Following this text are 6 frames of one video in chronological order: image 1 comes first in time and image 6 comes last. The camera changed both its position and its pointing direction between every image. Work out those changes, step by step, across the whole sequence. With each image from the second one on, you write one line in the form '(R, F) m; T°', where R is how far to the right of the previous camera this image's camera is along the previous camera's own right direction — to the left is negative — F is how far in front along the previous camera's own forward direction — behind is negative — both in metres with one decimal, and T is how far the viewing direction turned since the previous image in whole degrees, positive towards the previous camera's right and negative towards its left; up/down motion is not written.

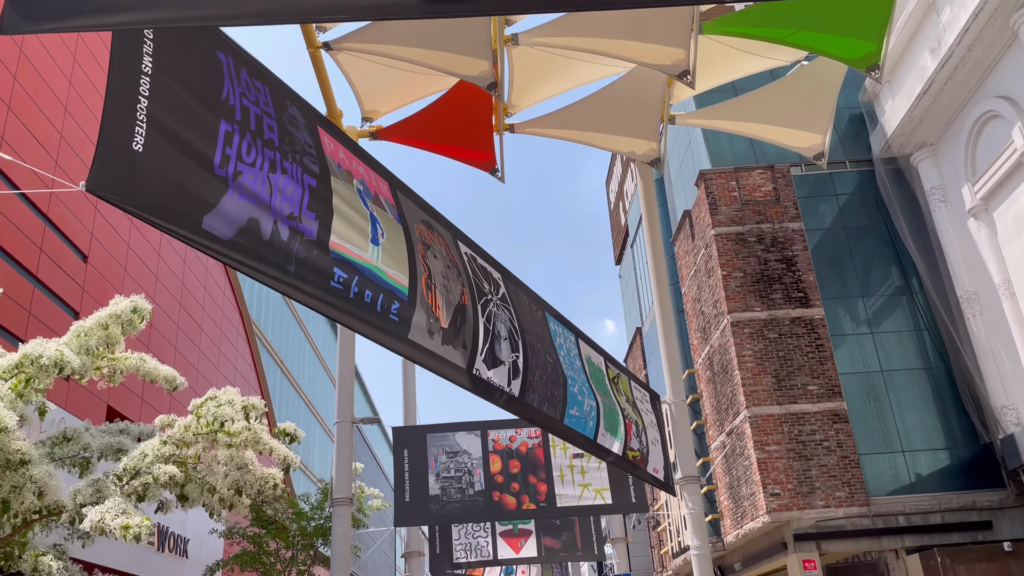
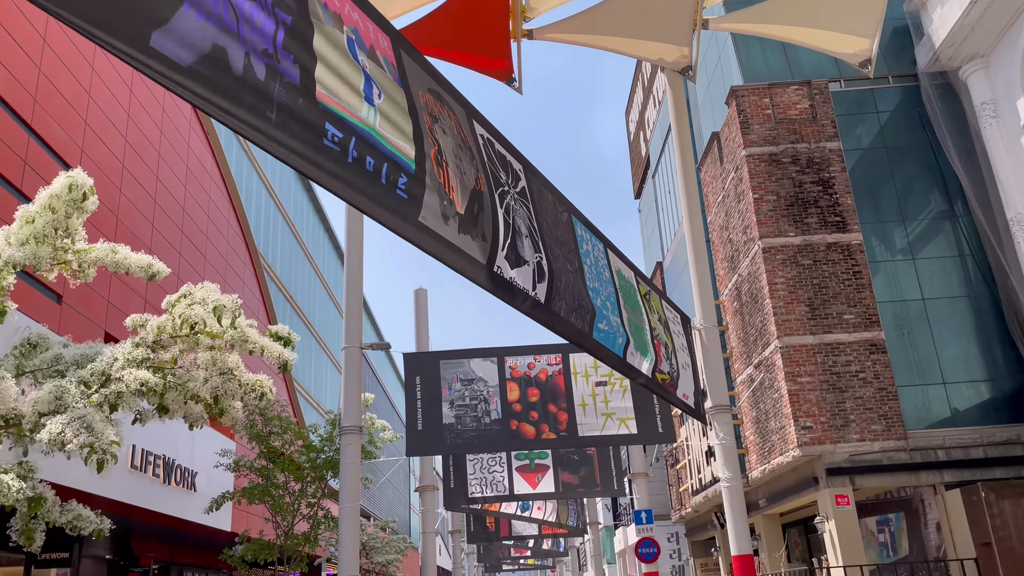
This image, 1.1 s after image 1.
(-0.1, +1.0) m; -1°
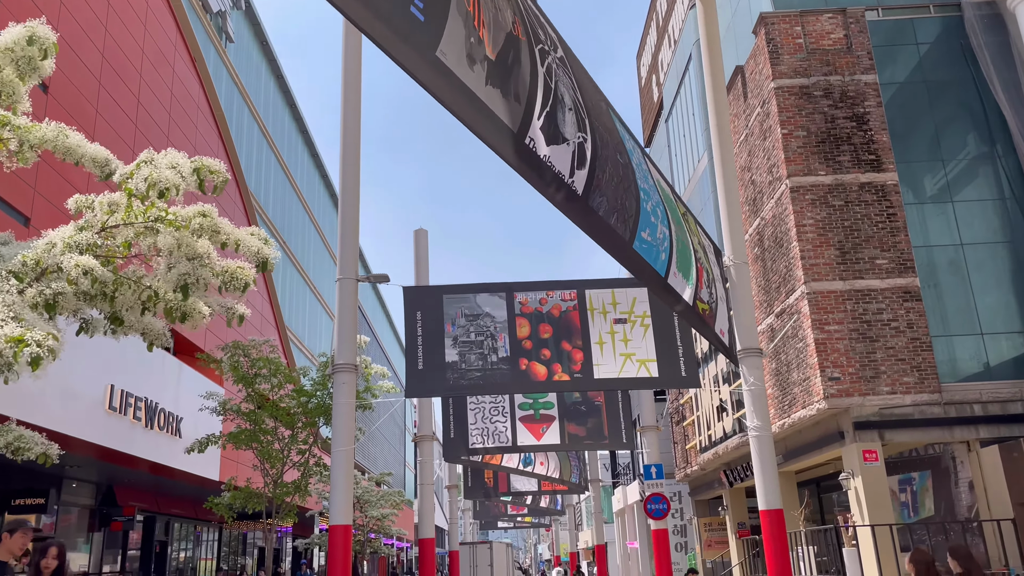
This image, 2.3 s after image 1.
(-0.2, +1.2) m; 0°
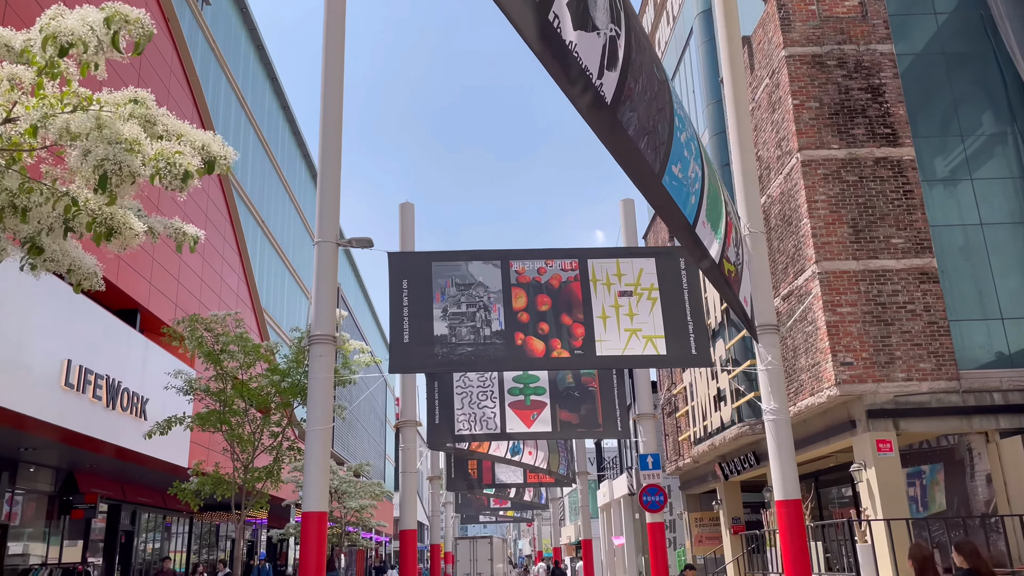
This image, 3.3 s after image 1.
(-0.2, +1.1) m; +1°
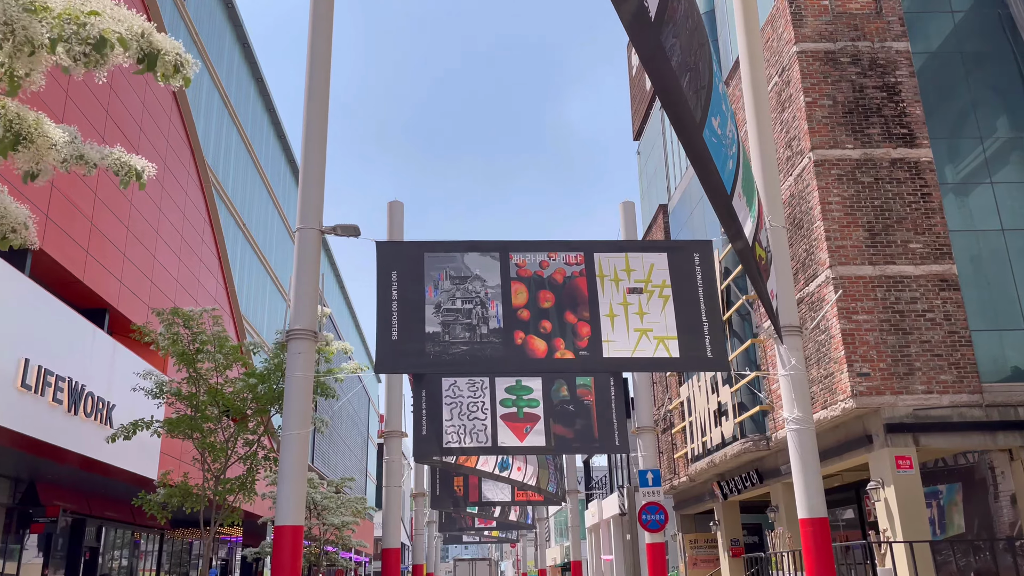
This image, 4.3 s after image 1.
(-0.2, +1.0) m; +1°
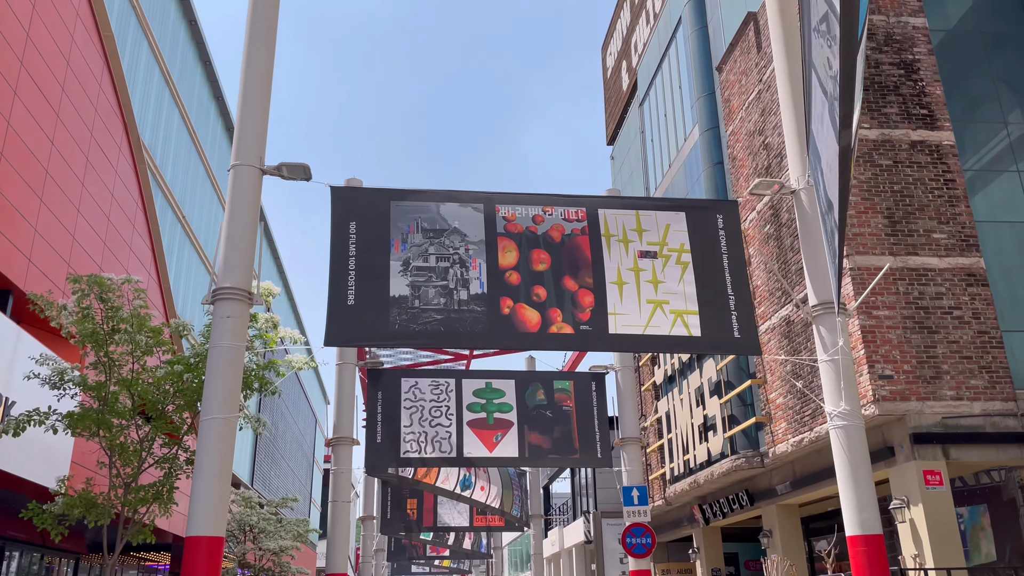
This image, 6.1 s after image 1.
(-0.3, +2.0) m; +3°
